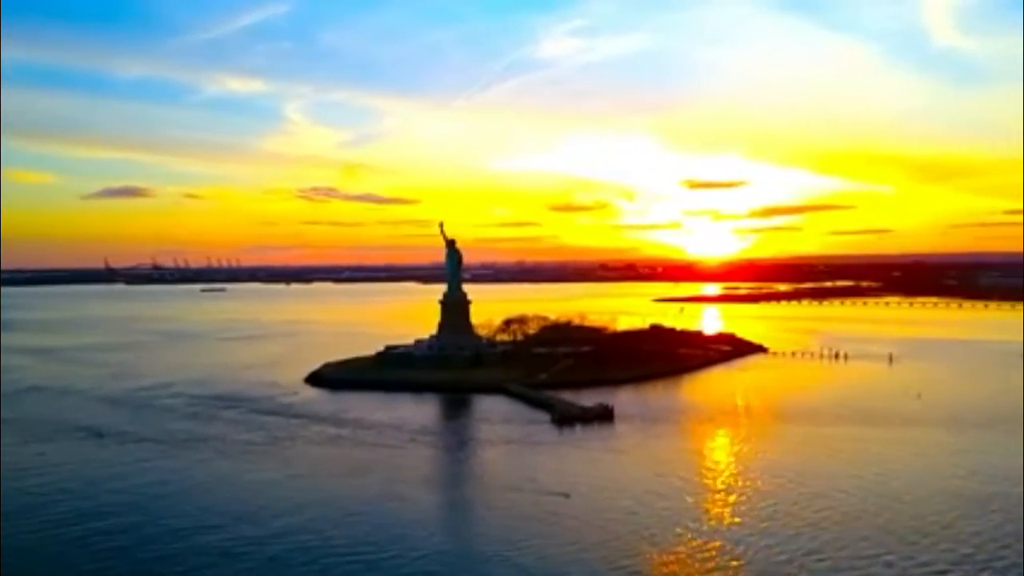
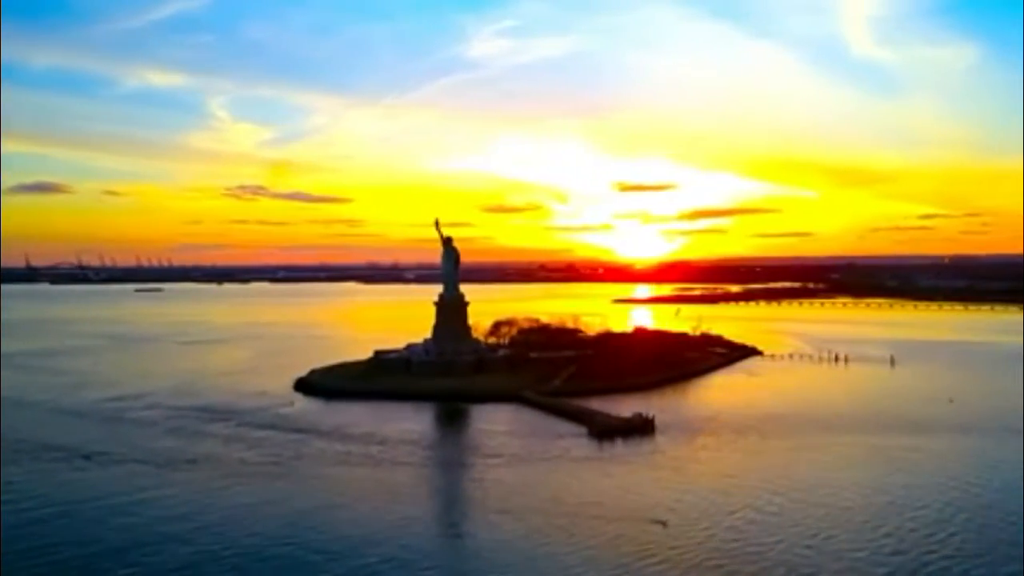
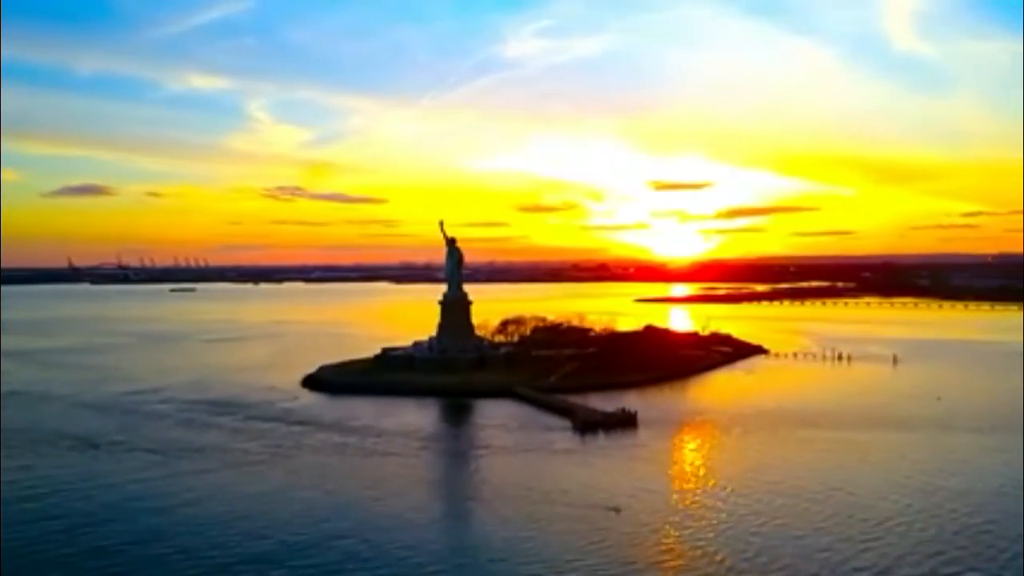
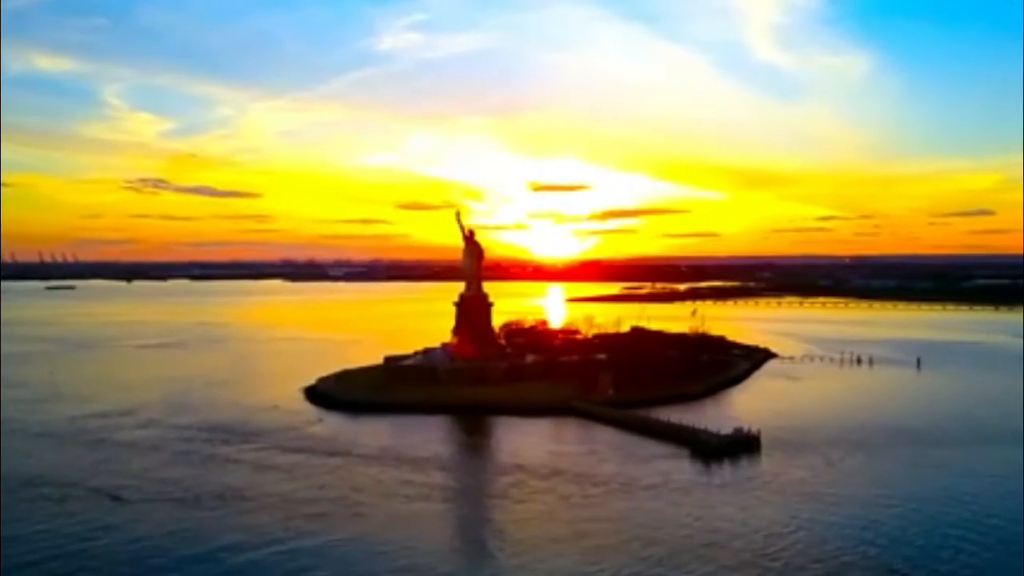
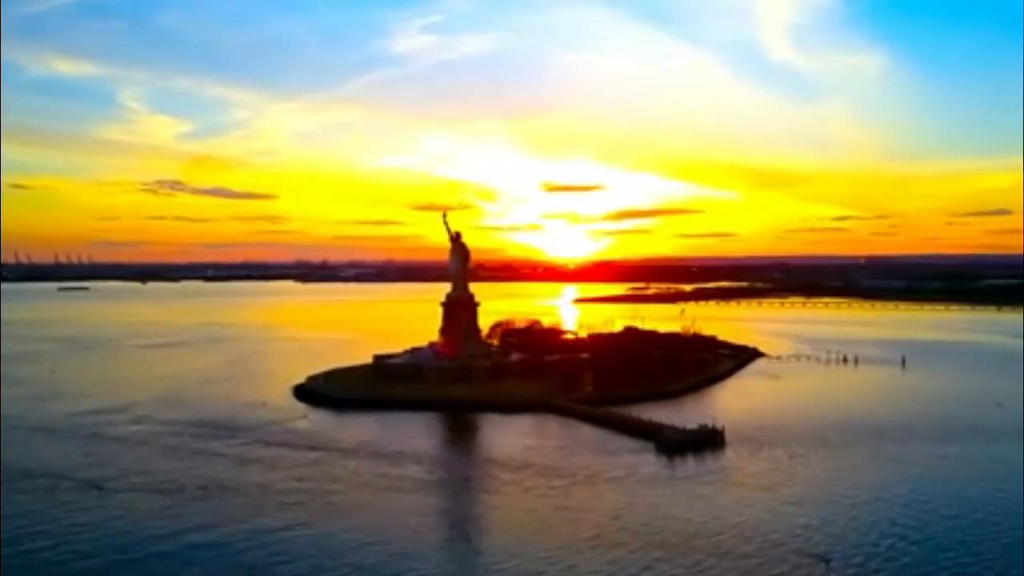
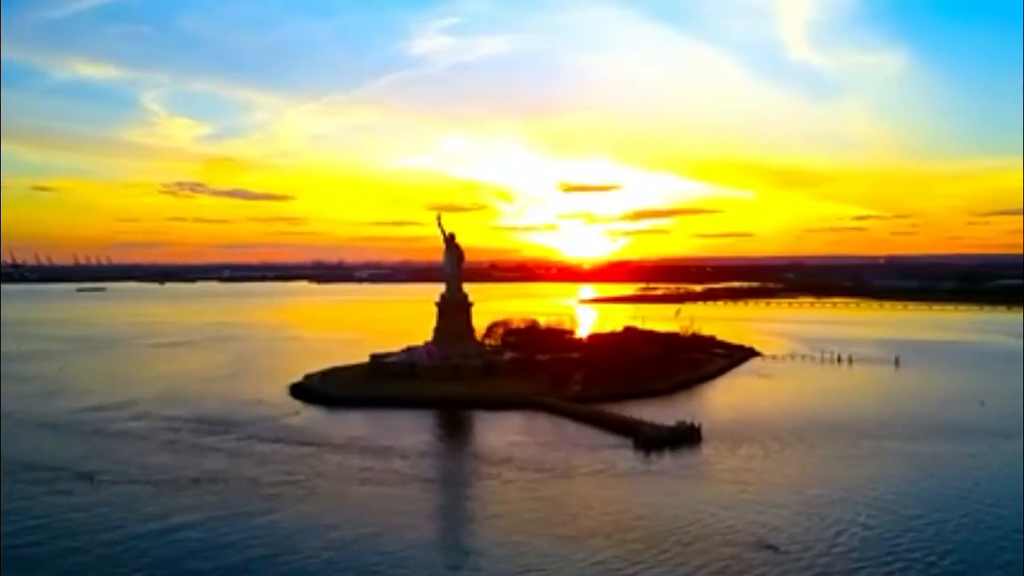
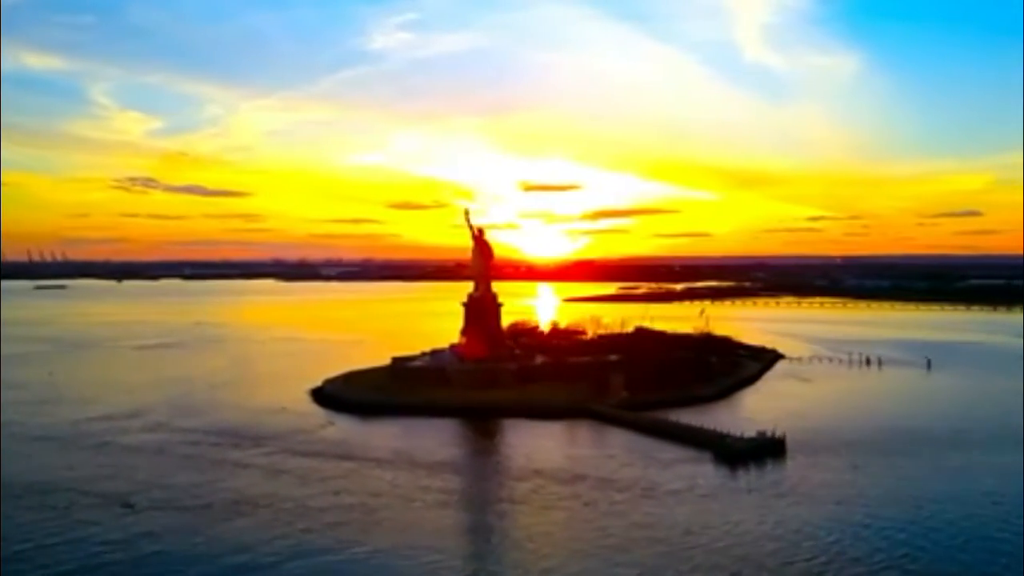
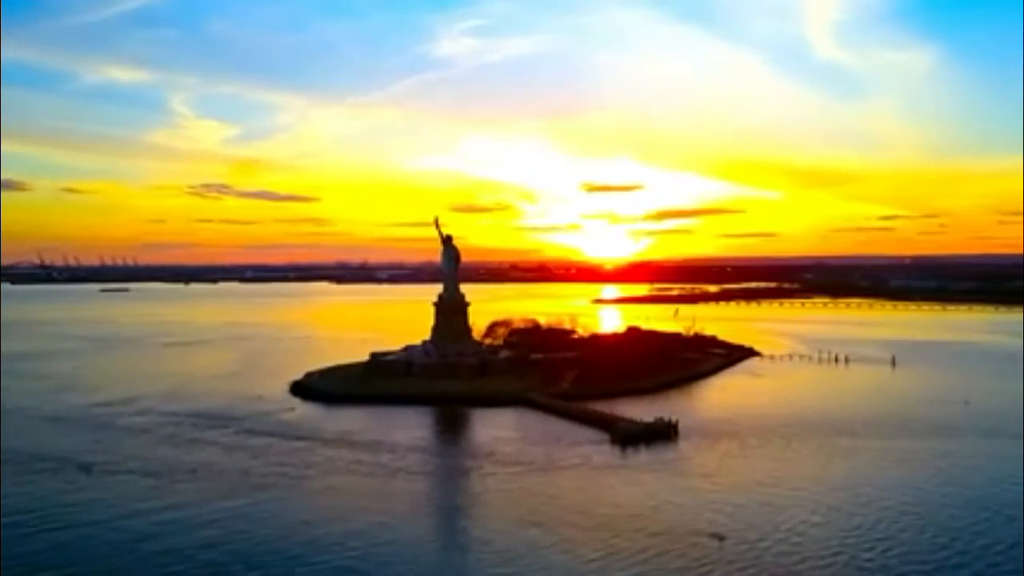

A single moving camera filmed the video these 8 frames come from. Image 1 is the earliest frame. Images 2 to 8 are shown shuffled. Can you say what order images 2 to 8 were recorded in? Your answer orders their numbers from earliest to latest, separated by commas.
3, 2, 8, 6, 5, 4, 7
